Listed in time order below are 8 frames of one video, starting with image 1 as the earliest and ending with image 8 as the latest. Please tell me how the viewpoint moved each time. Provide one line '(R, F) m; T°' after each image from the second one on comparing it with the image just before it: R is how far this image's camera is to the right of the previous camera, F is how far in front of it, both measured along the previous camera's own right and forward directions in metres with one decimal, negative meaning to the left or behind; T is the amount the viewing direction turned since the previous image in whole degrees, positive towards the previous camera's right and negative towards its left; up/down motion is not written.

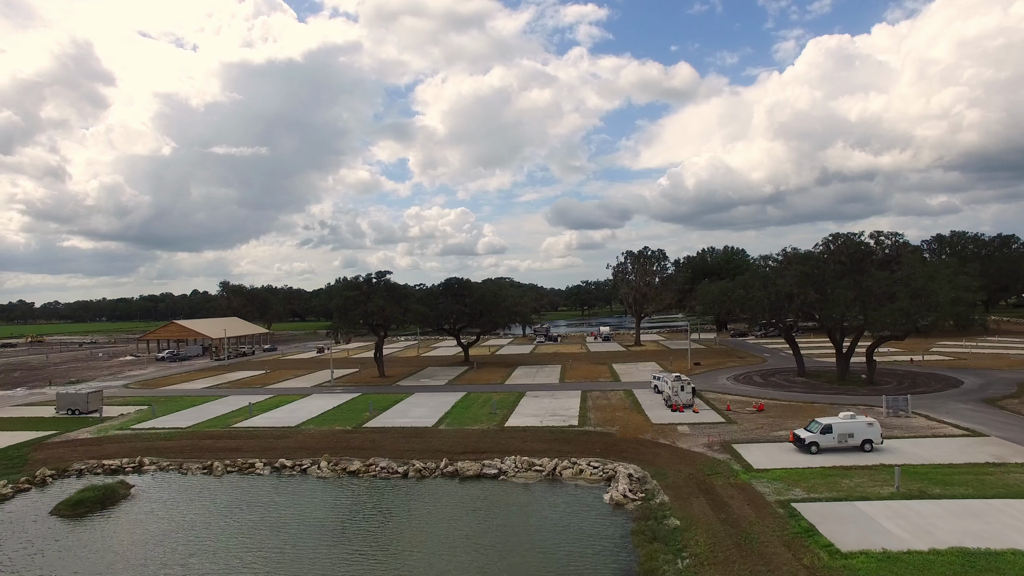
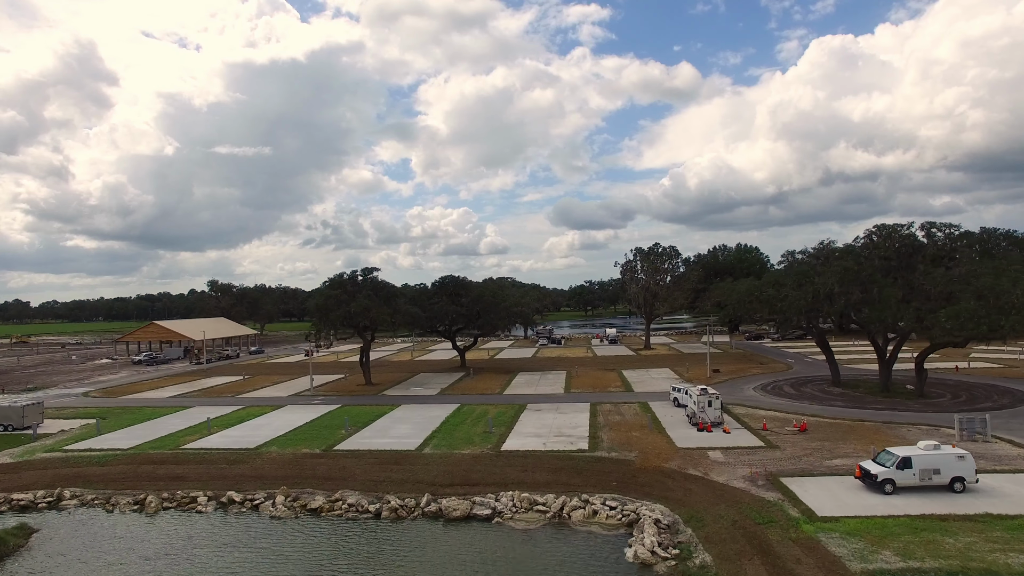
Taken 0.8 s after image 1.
(+0.2, +4.8) m; 0°
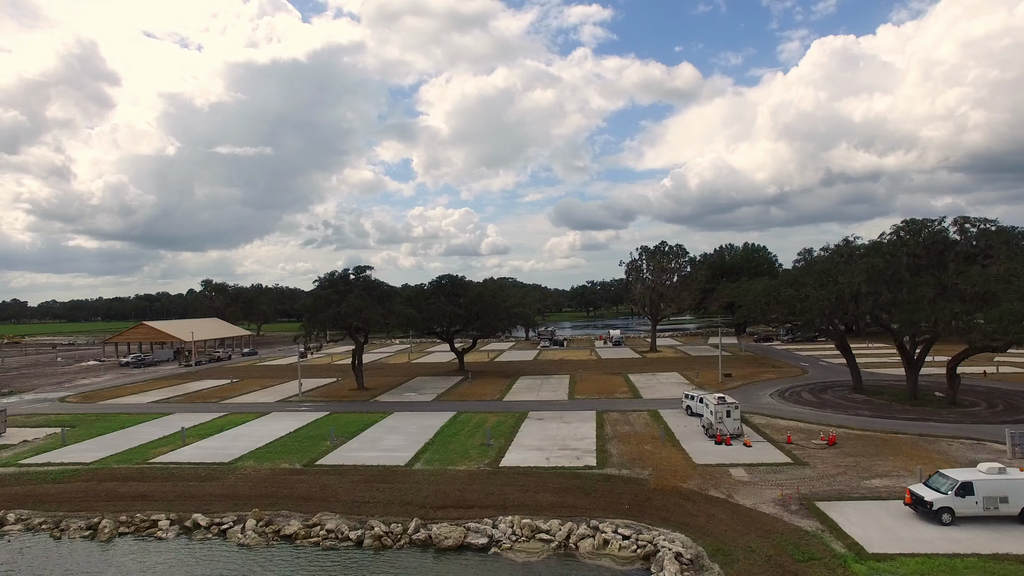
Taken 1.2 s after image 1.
(0.0, +2.4) m; 0°
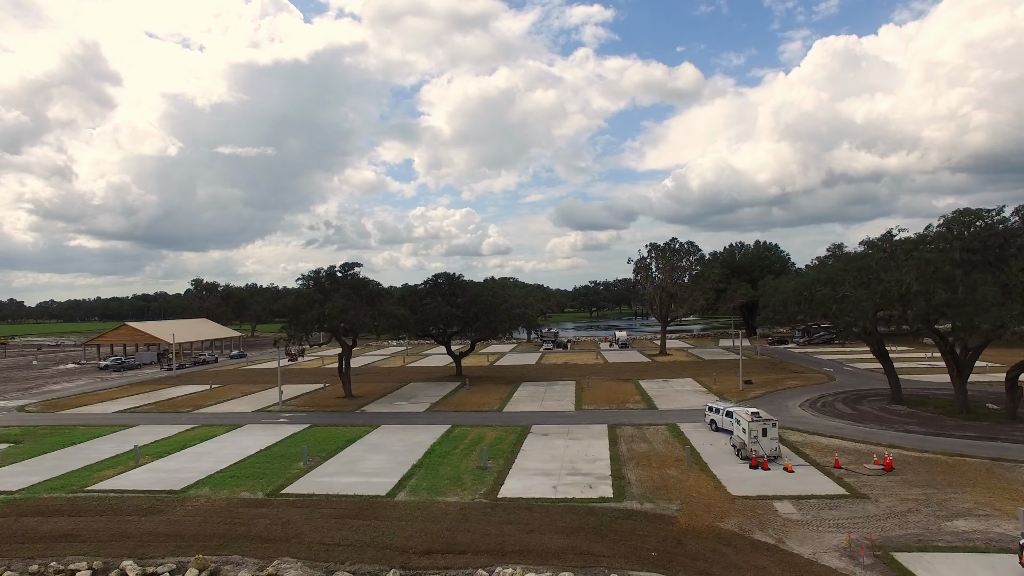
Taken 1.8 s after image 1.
(0.0, +3.7) m; 0°
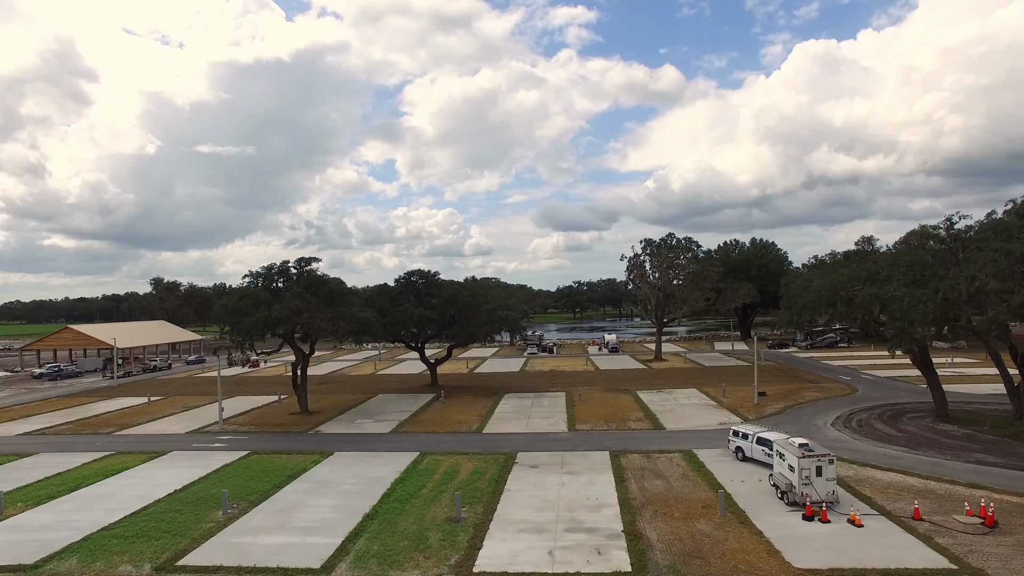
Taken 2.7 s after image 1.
(0.0, +5.3) m; +2°
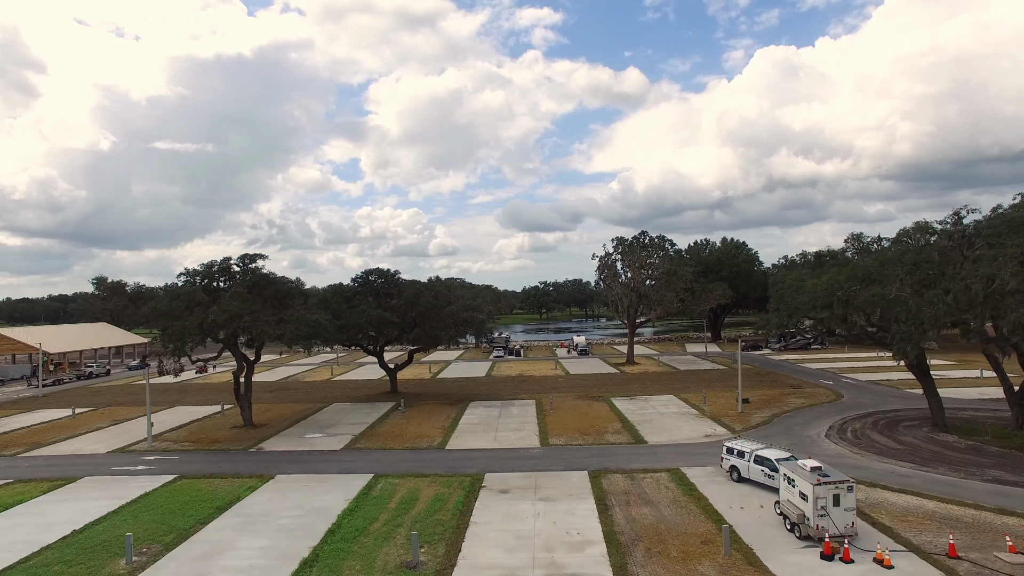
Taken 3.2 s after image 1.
(-0.1, +2.9) m; +3°
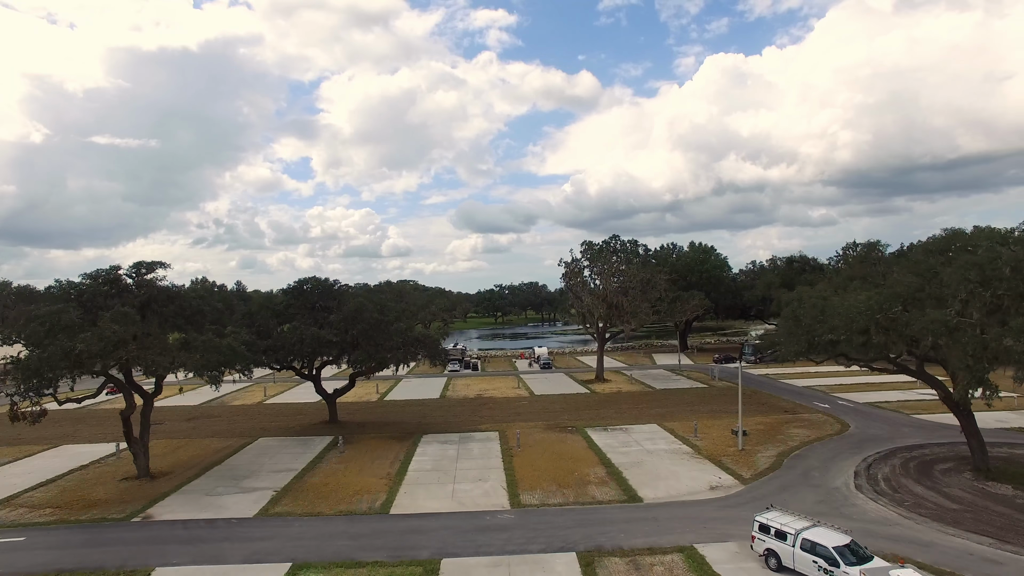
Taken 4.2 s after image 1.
(-0.3, +5.5) m; +4°
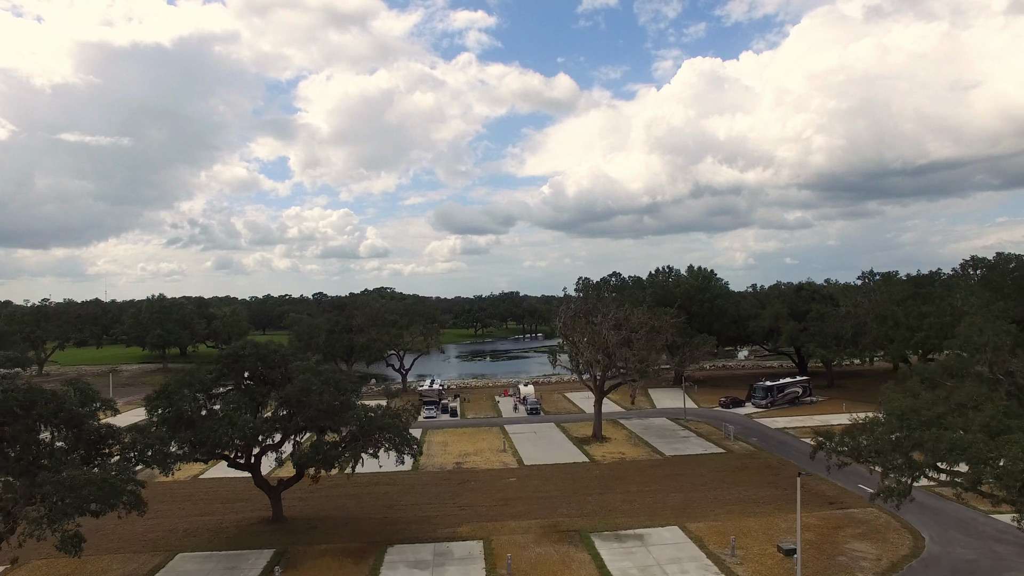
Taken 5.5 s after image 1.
(-0.4, +6.8) m; +2°
